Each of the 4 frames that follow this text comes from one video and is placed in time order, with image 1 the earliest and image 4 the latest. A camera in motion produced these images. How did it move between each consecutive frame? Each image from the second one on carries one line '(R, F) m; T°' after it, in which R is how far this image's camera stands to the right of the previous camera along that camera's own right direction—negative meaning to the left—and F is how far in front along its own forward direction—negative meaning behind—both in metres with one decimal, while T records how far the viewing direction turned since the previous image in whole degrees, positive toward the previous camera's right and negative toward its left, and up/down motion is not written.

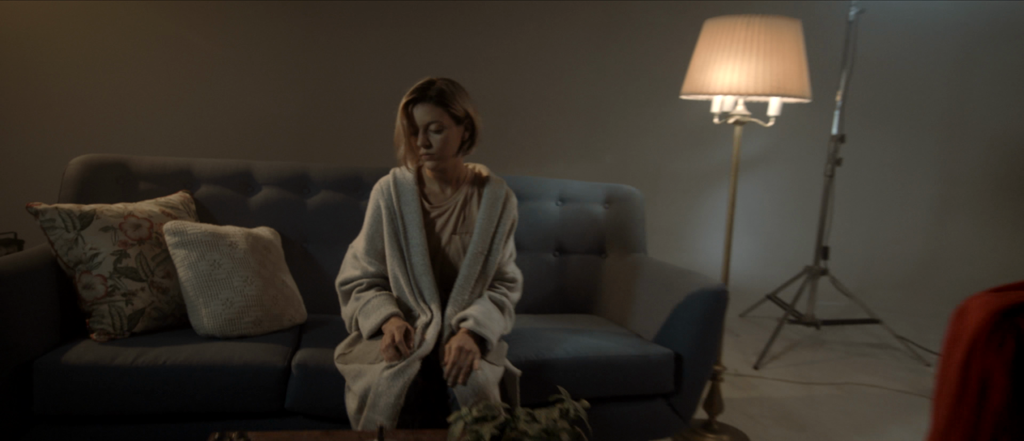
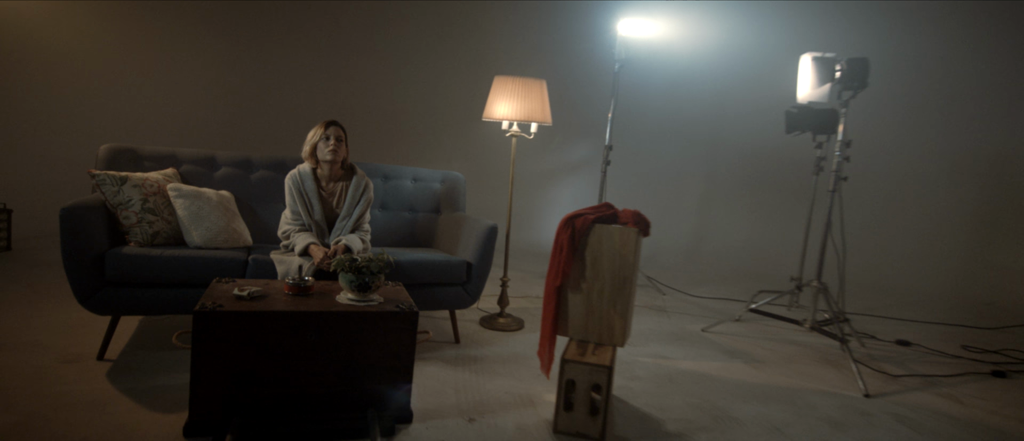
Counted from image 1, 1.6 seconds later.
(+0.3, -1.0) m; +9°
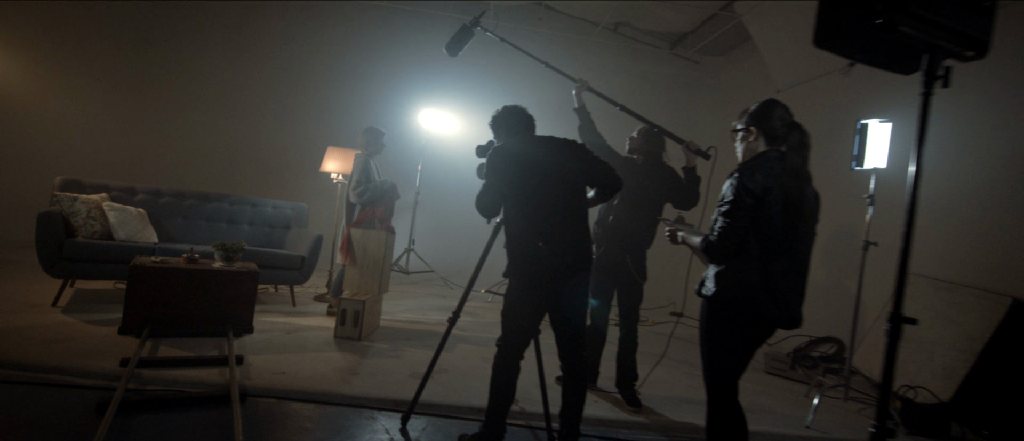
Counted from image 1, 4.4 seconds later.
(+0.6, -1.6) m; +11°
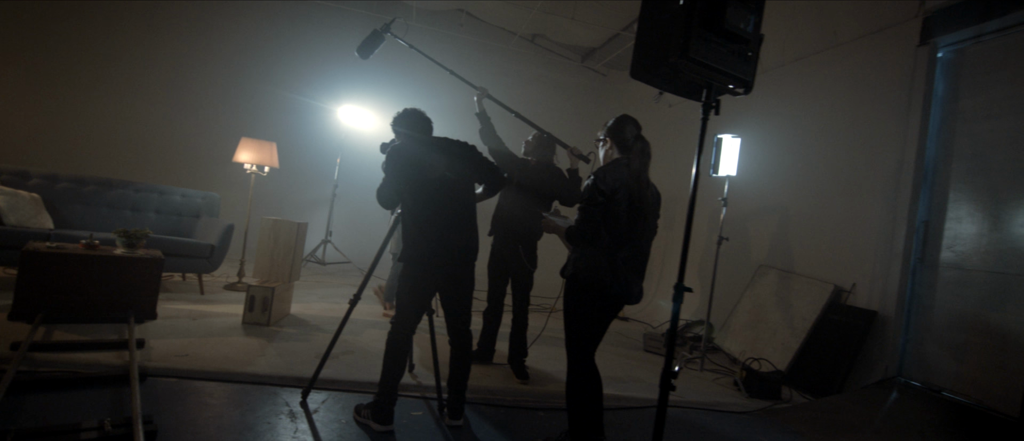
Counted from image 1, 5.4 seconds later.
(+0.2, -0.3) m; +8°
